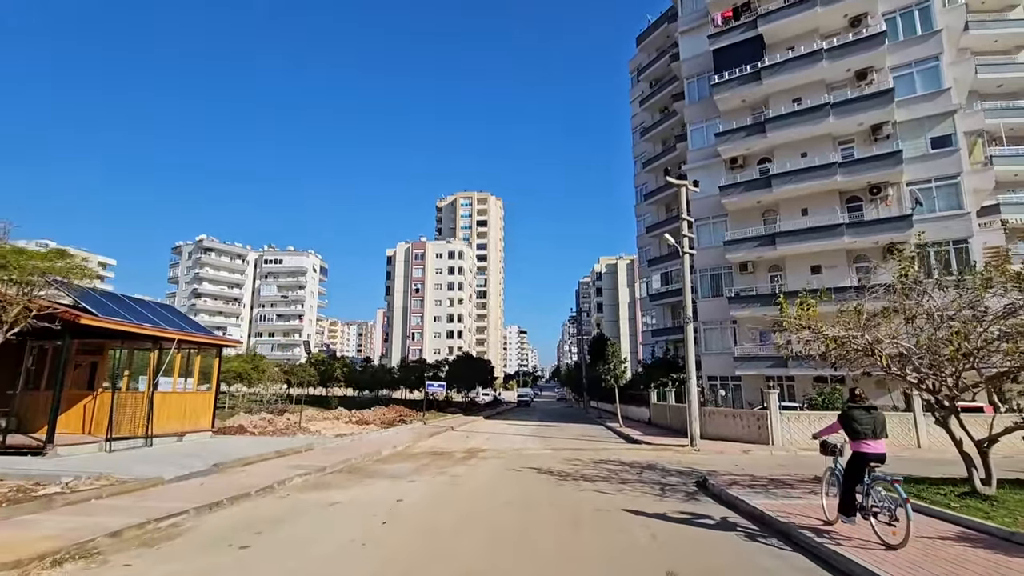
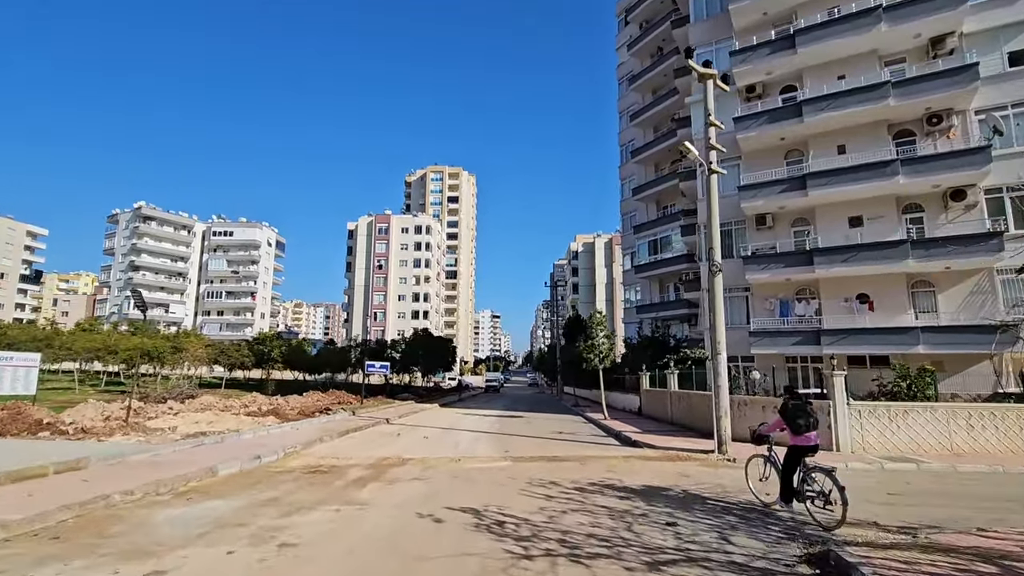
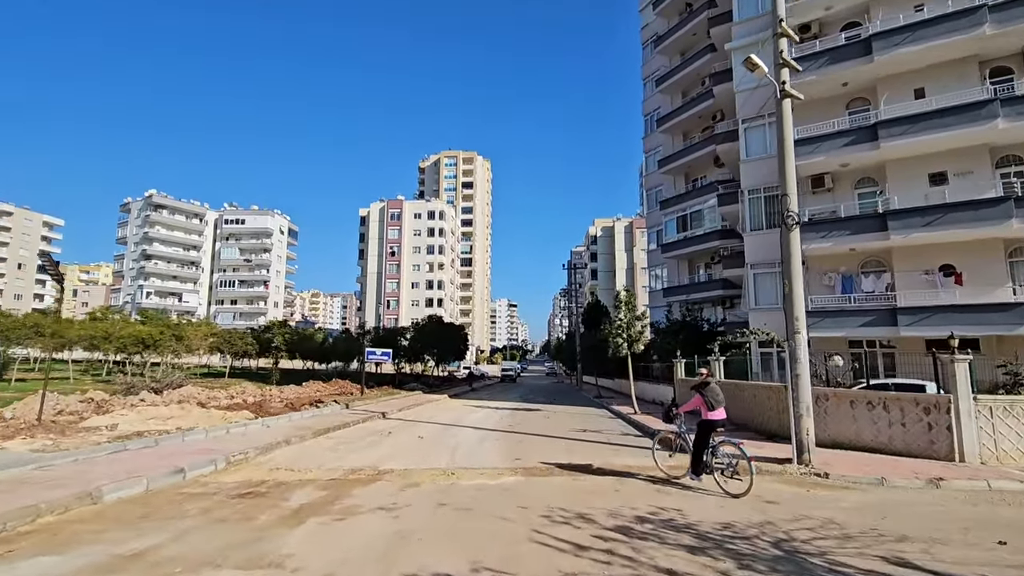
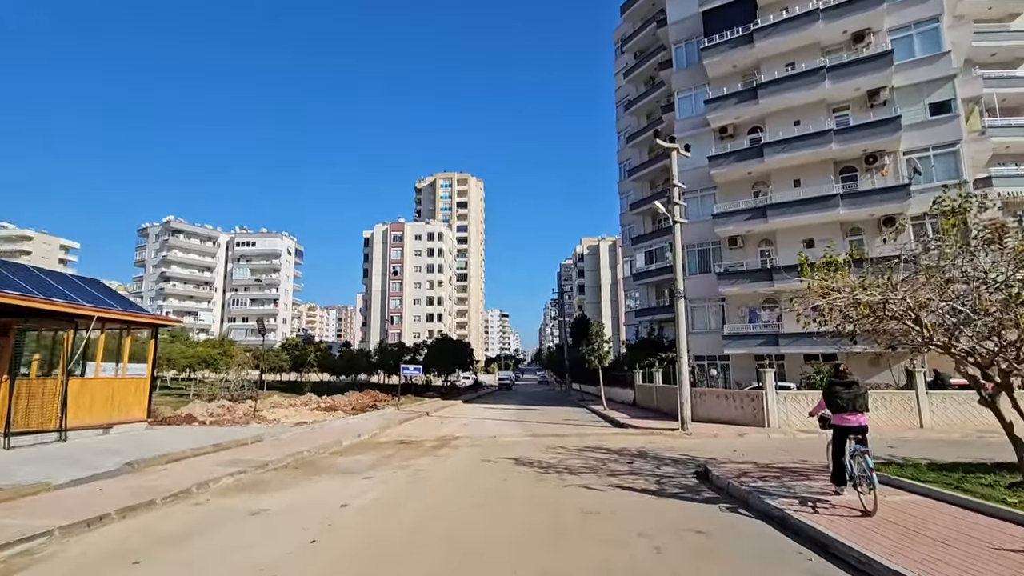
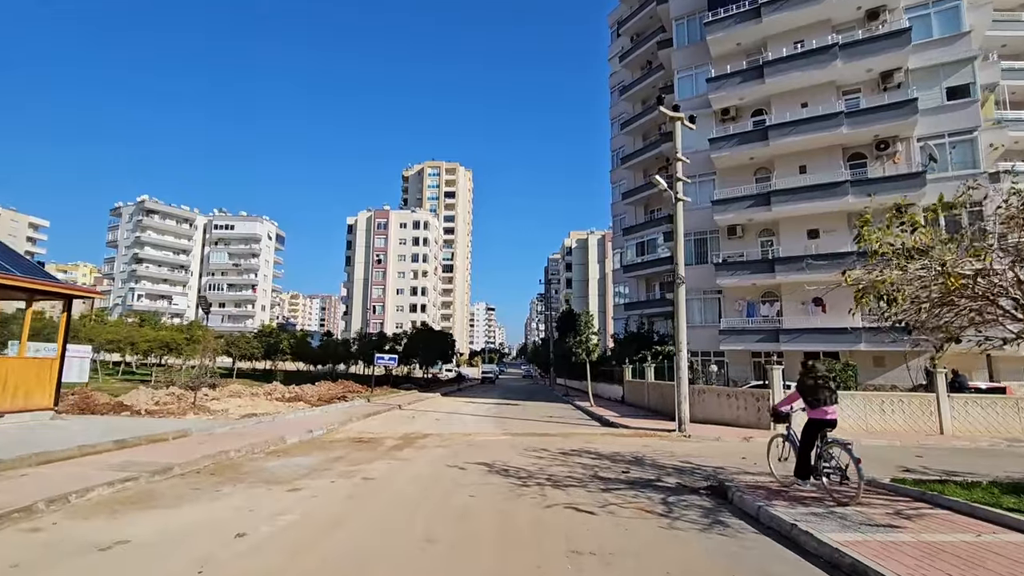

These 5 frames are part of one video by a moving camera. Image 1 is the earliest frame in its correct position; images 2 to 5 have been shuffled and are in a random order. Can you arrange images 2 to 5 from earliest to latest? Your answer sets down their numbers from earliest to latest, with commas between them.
4, 5, 2, 3
